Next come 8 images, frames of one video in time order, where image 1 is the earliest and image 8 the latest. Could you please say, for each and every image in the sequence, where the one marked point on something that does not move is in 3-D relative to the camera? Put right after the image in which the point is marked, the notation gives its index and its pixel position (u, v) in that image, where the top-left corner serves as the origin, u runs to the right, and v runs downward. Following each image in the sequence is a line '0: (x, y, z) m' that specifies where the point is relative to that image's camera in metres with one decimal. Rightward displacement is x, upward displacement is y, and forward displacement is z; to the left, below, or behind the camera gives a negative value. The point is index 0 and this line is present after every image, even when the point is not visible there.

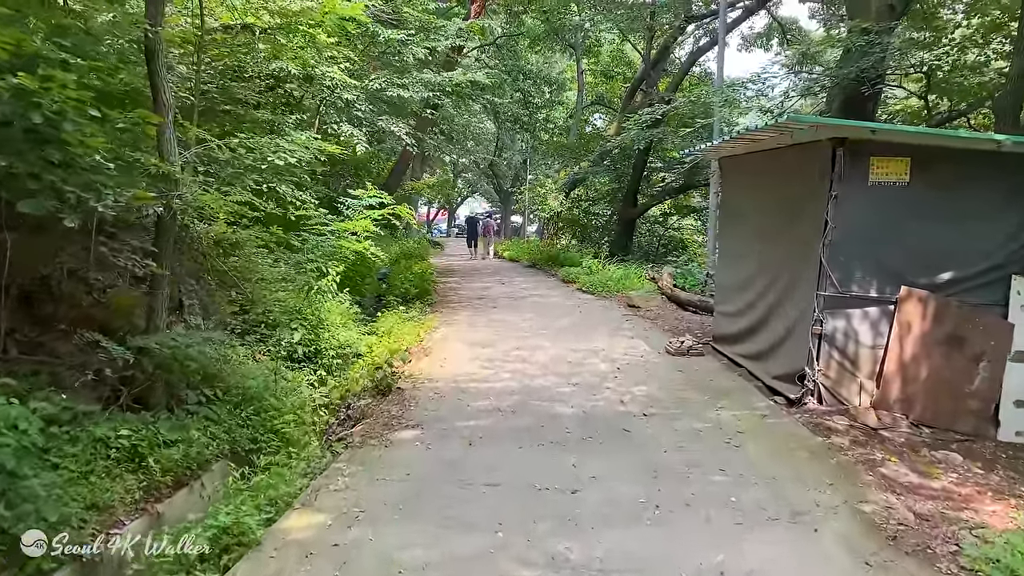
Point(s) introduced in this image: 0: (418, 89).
0: (-1.2, +2.4, +10.4) m
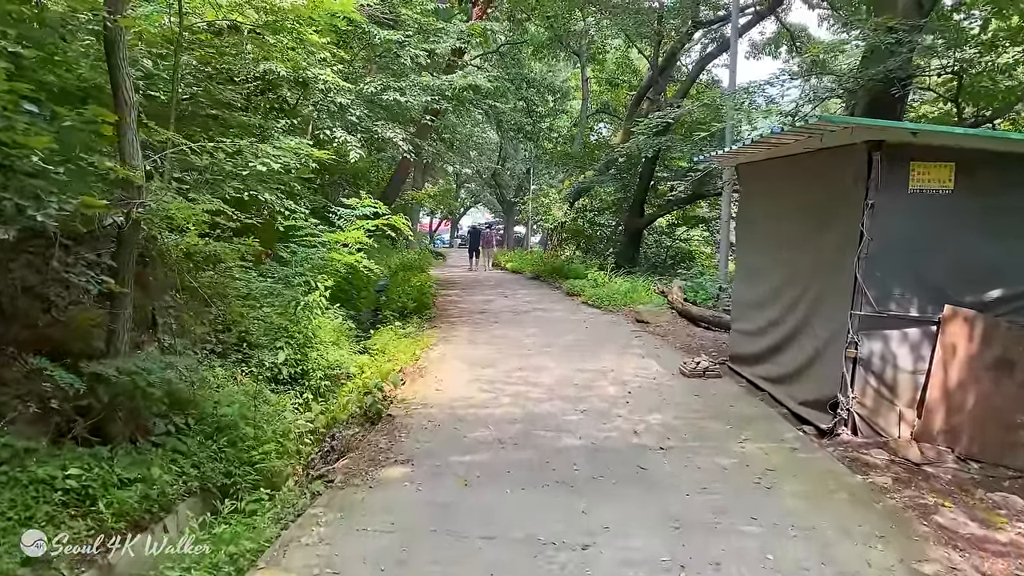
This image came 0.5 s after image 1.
0: (-1.1, +2.3, +9.9) m
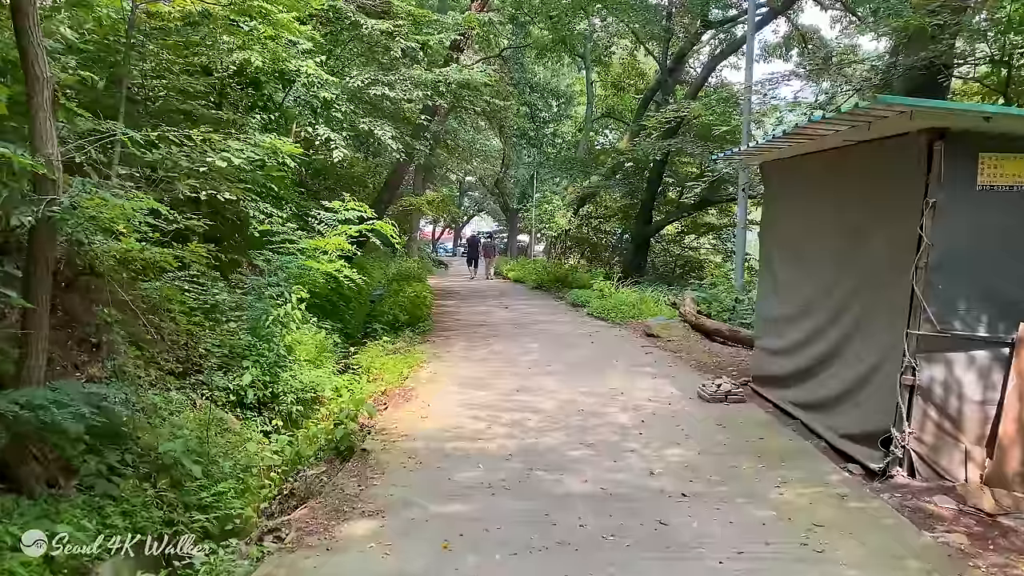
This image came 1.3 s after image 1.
0: (-1.1, +2.2, +9.2) m
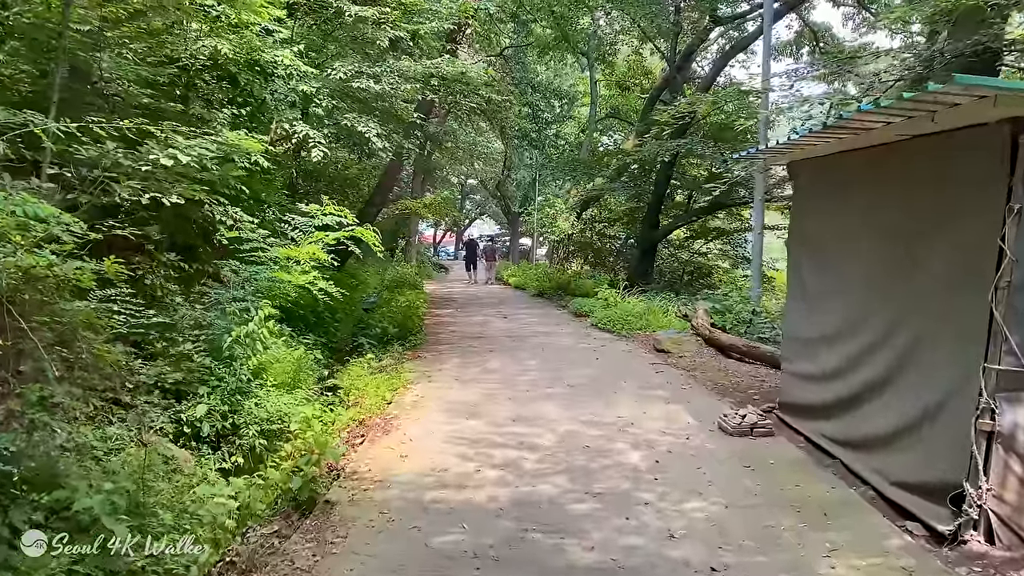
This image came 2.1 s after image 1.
0: (-1.2, +2.0, +8.5) m
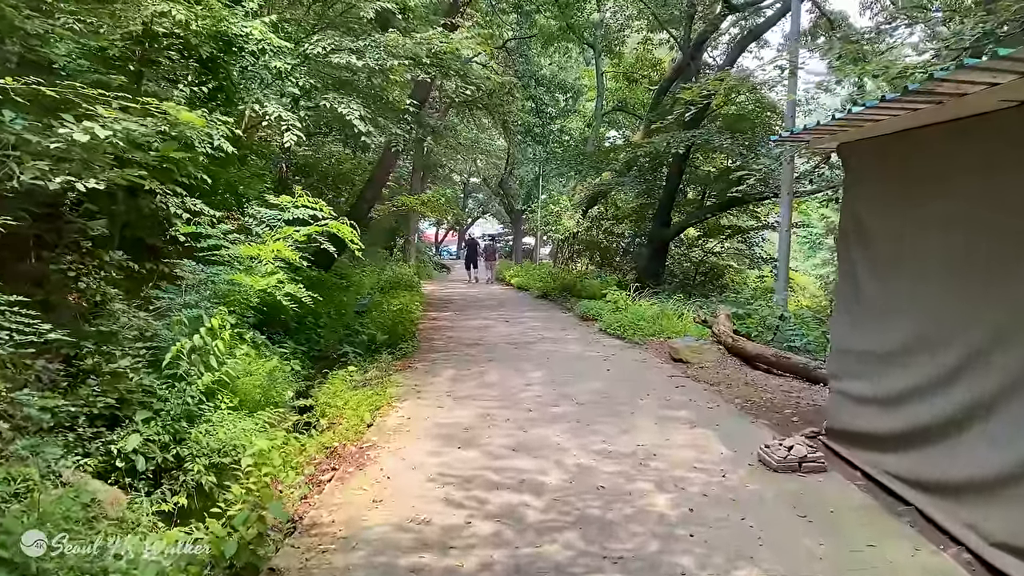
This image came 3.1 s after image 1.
0: (-1.2, +2.0, +7.6) m
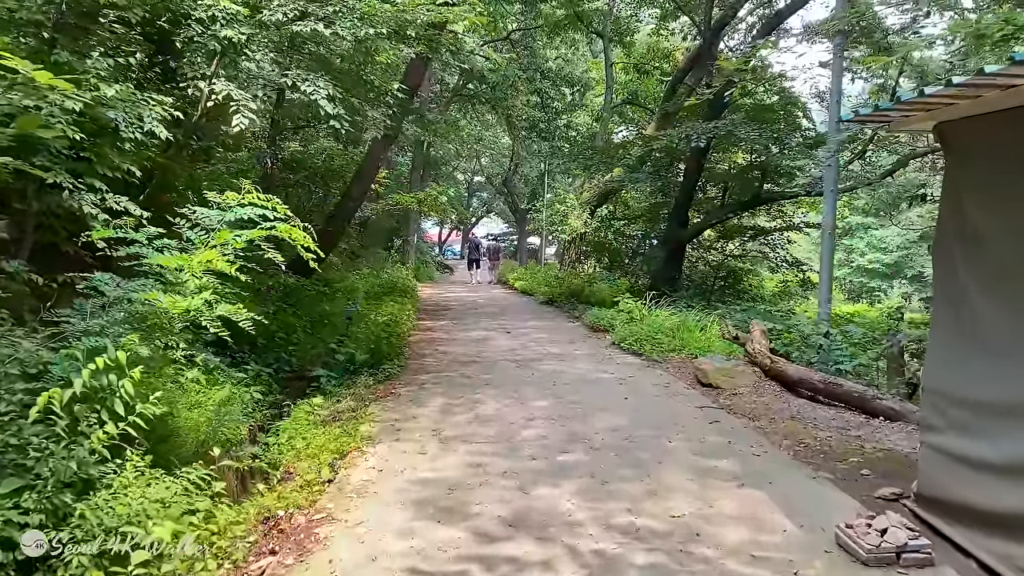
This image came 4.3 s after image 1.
0: (-1.1, +1.9, +6.5) m
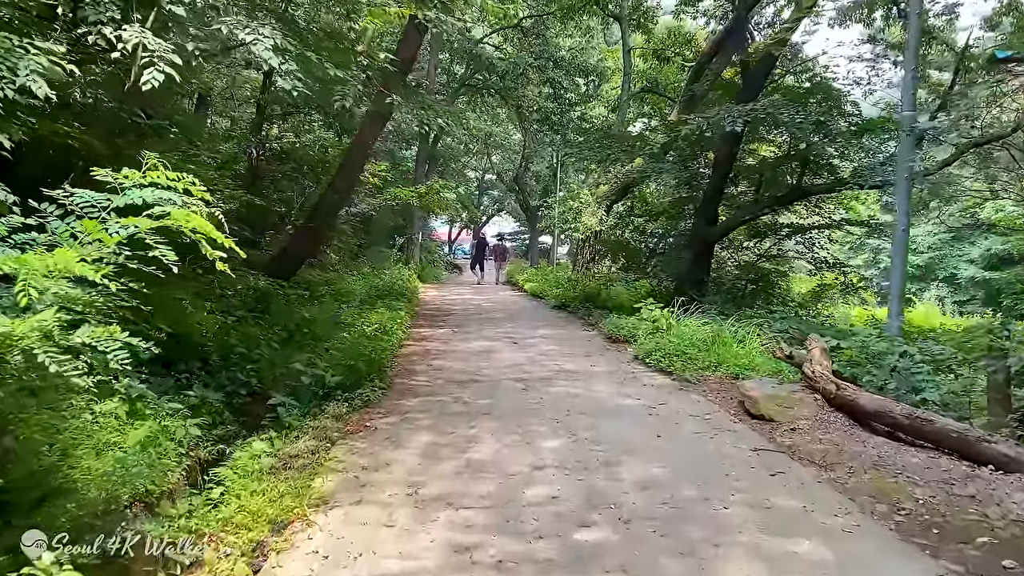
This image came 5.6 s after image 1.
0: (-1.1, +1.9, +5.2) m
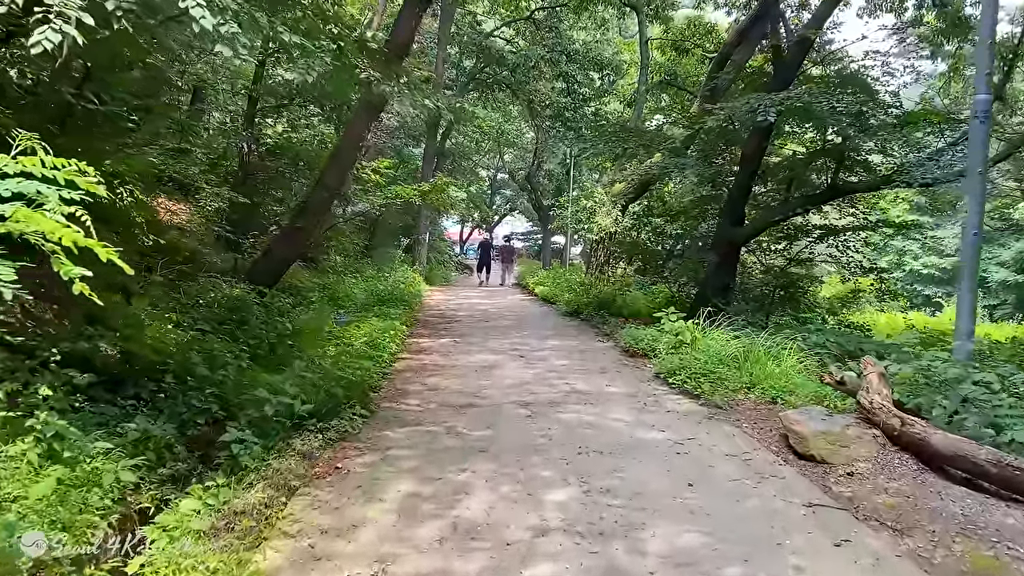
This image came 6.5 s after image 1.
0: (-1.1, +1.8, +4.3) m
